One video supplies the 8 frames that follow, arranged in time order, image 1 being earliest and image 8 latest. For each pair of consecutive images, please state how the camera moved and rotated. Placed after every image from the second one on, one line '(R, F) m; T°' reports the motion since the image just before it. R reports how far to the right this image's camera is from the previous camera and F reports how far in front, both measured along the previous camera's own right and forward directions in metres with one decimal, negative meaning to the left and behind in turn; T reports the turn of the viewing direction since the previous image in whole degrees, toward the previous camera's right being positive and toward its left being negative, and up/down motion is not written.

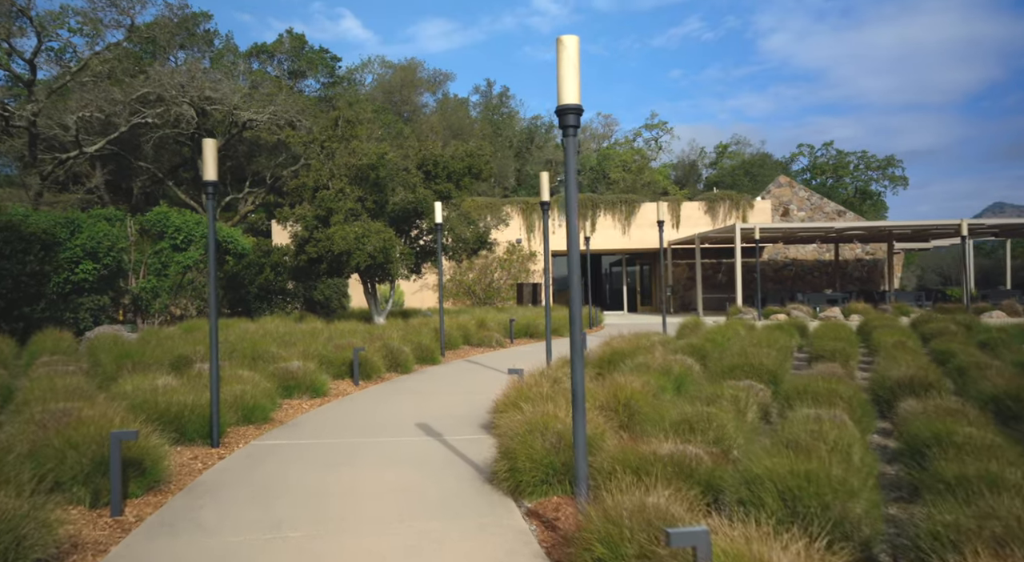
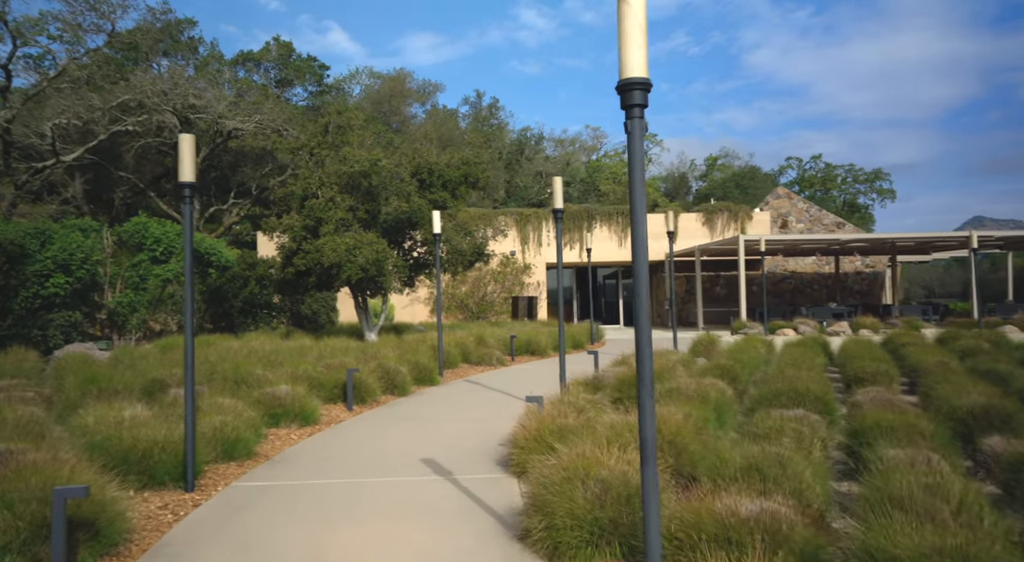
(-0.3, +0.9) m; +1°
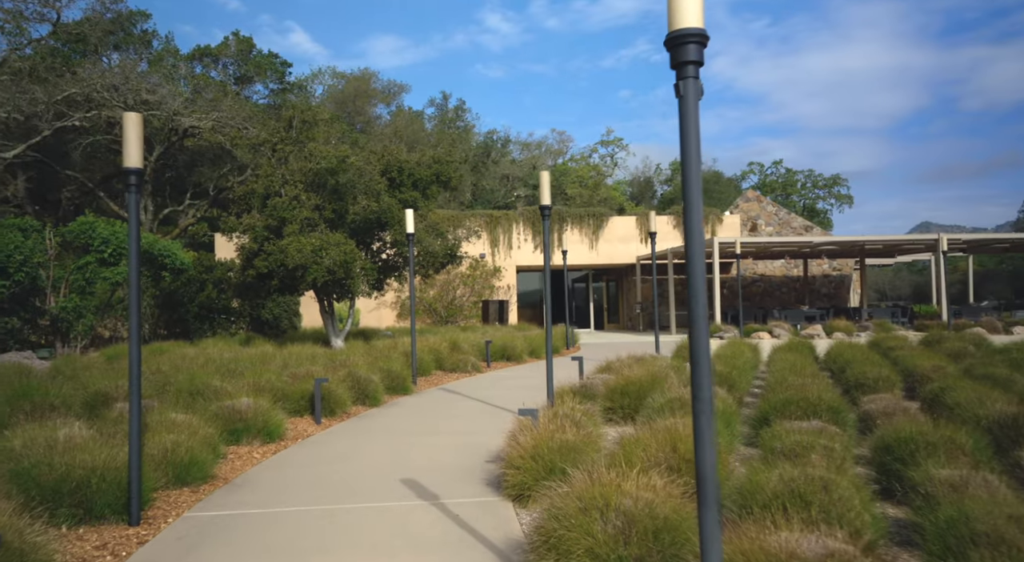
(-0.2, +0.6) m; +3°
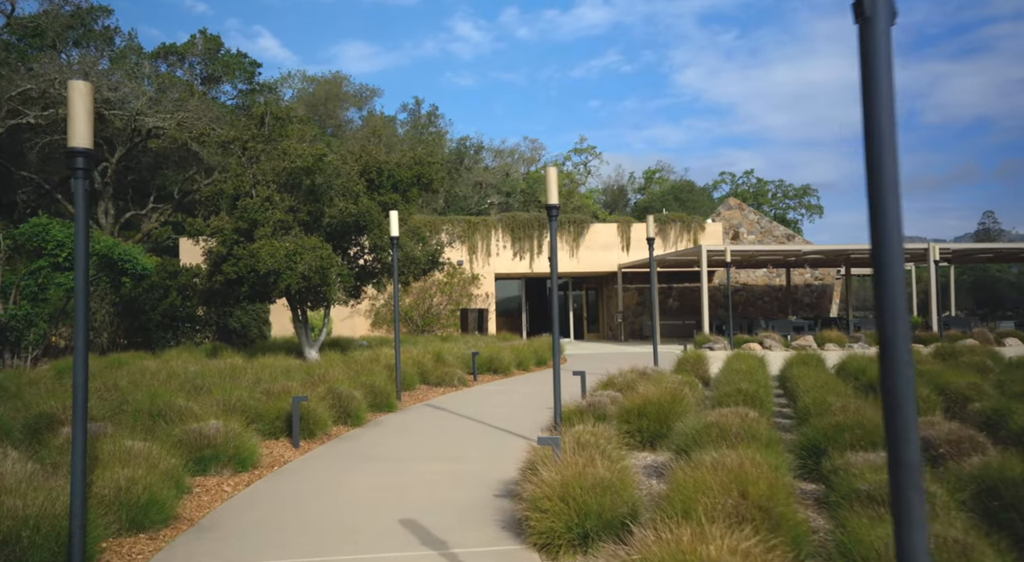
(-0.4, +0.8) m; +3°
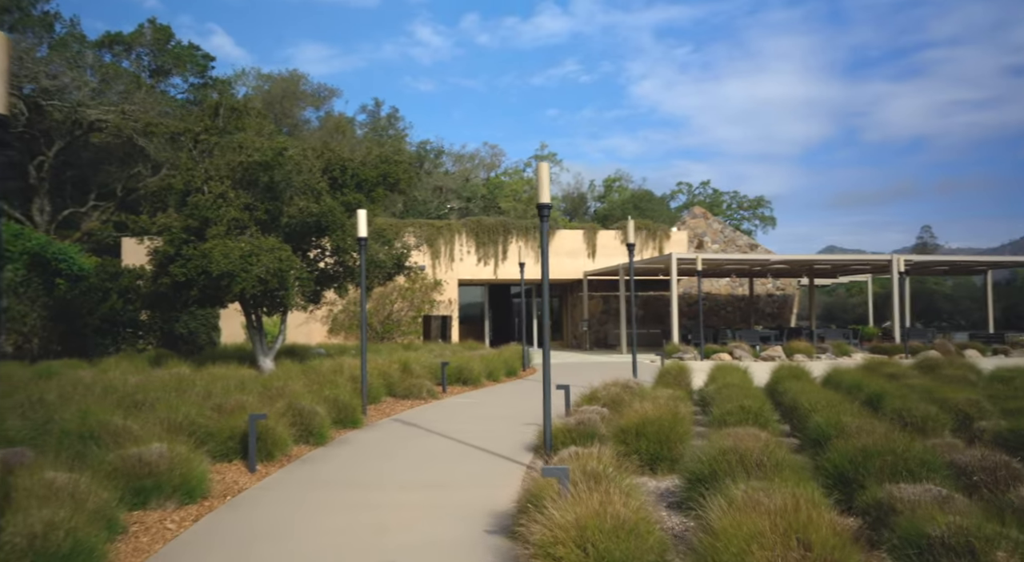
(-0.3, +0.7) m; +4°
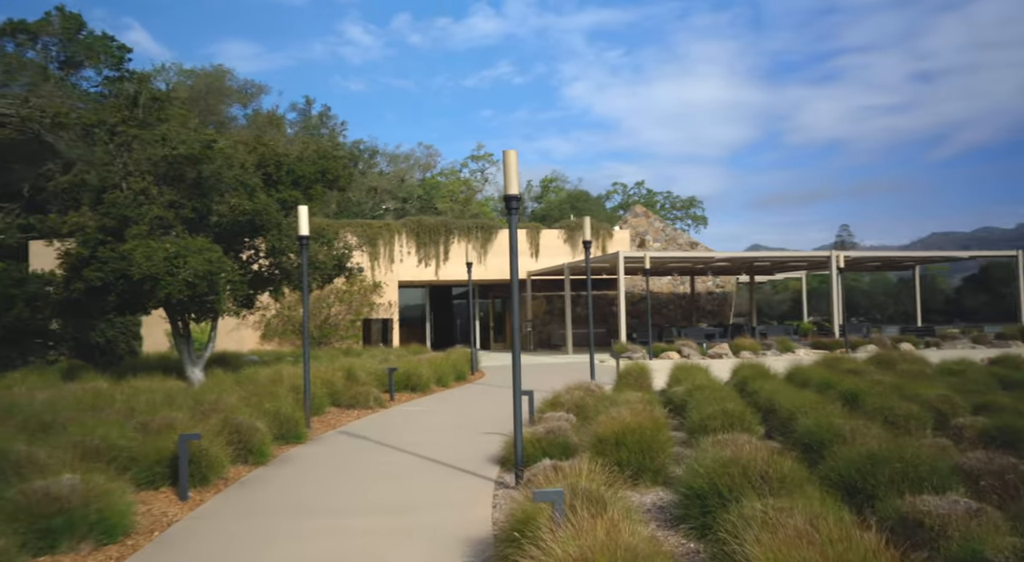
(-0.3, +0.6) m; +5°
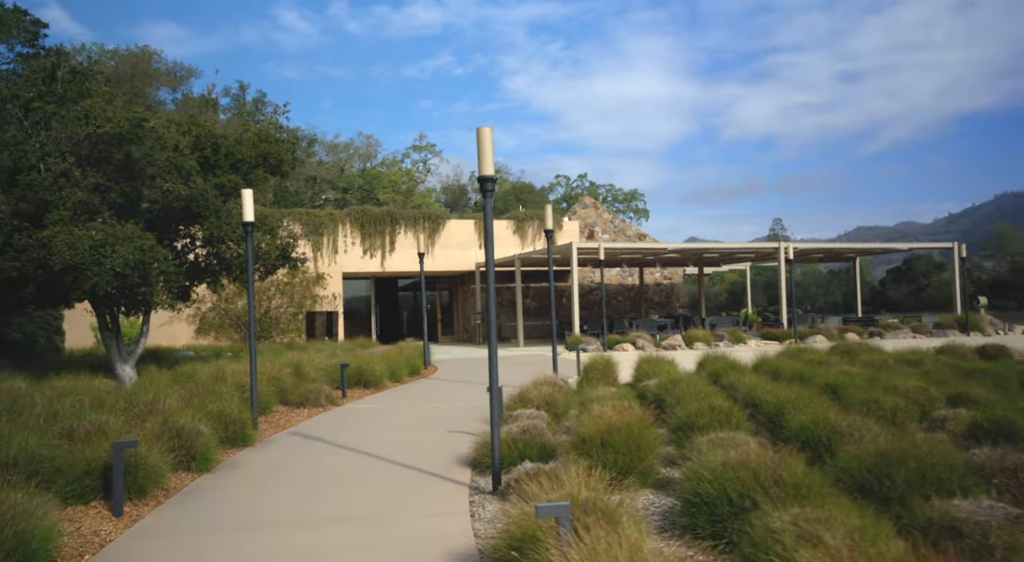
(-0.3, +0.5) m; +5°
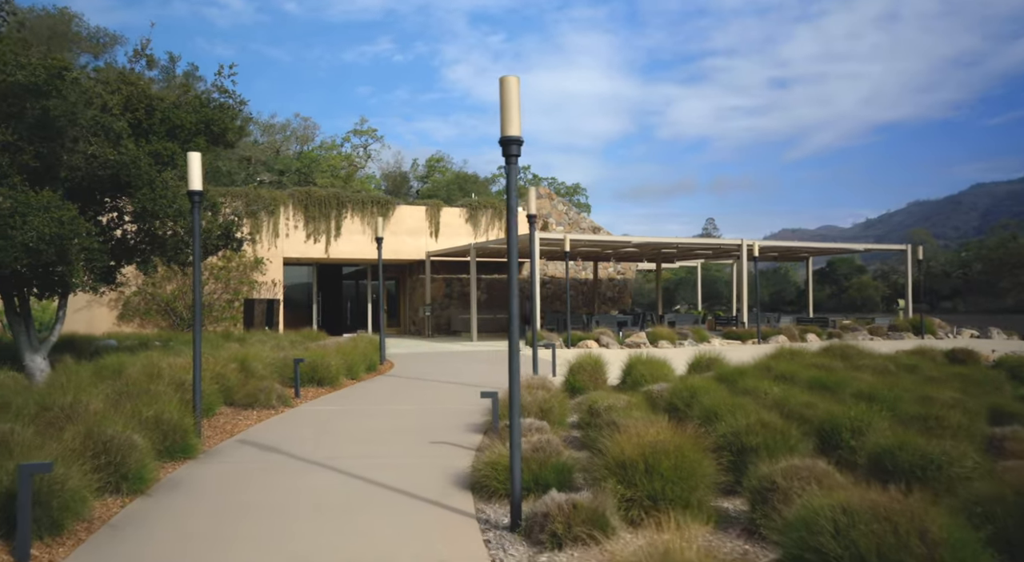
(-0.6, +1.1) m; +5°
